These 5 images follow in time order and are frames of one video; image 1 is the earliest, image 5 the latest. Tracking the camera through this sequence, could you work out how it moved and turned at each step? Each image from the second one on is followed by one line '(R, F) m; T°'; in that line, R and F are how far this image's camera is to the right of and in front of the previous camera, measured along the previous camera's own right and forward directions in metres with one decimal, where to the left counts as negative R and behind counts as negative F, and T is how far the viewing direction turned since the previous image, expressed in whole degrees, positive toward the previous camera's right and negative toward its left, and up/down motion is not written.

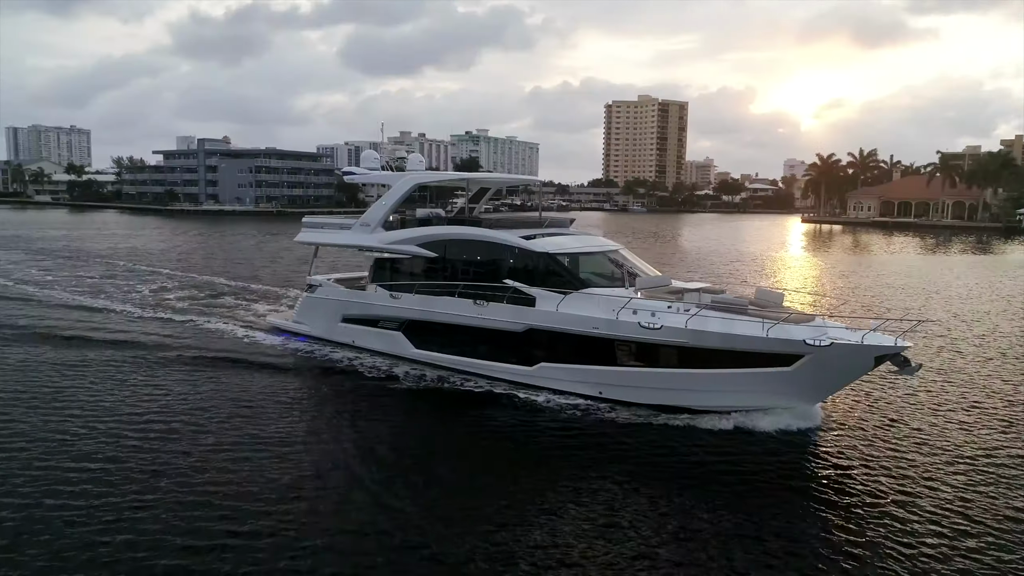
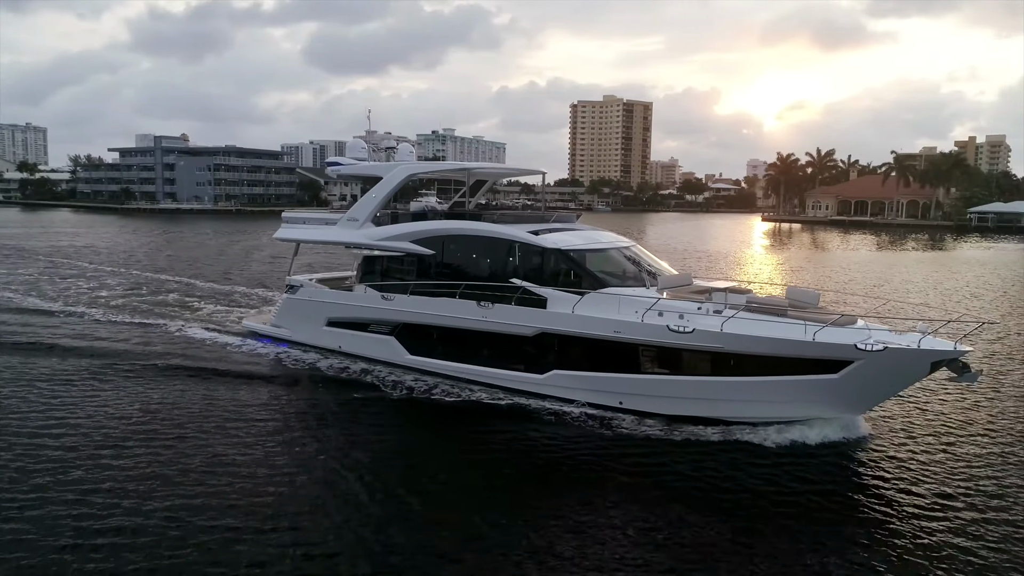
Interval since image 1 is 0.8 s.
(-0.7, +1.2) m; +3°
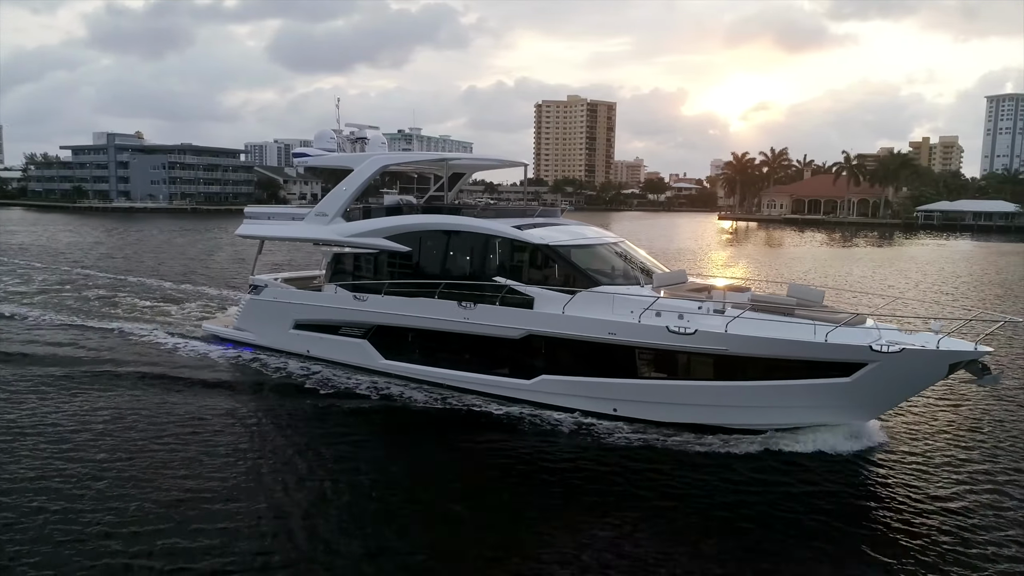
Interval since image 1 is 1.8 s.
(-0.3, +0.9) m; +3°
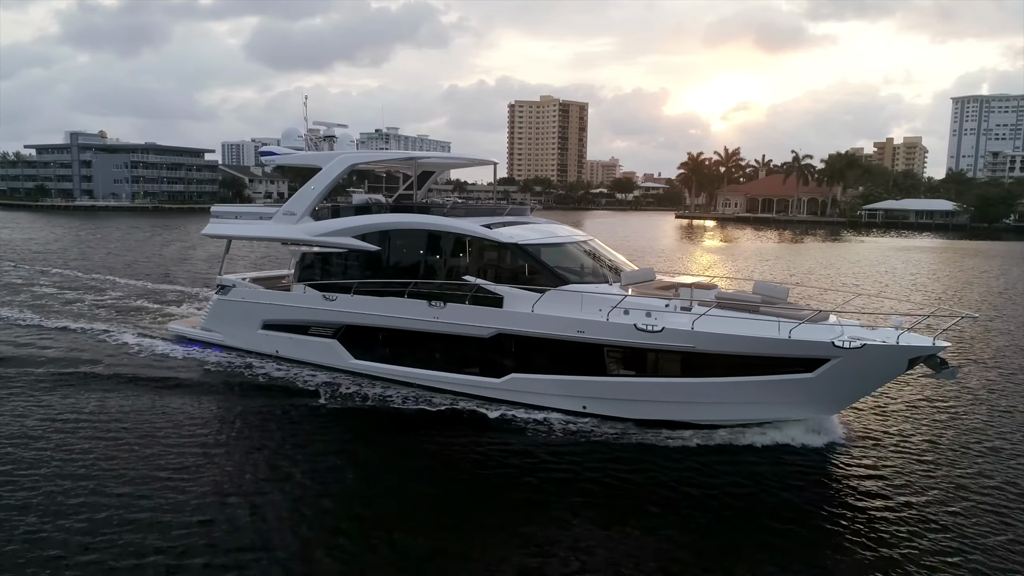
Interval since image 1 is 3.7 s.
(+0.2, 0.0) m; +2°
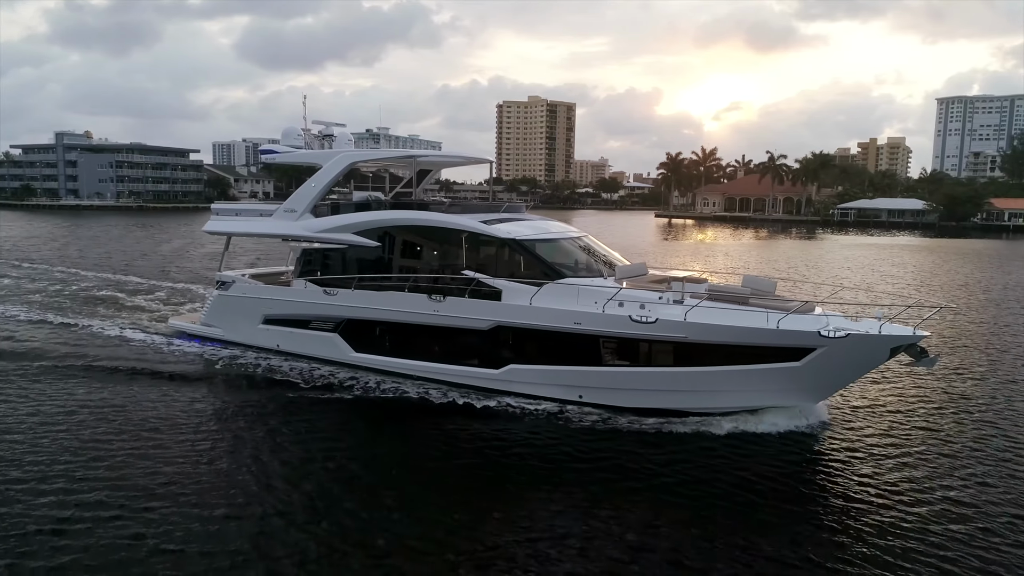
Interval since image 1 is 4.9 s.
(-0.1, -0.4) m; +1°
